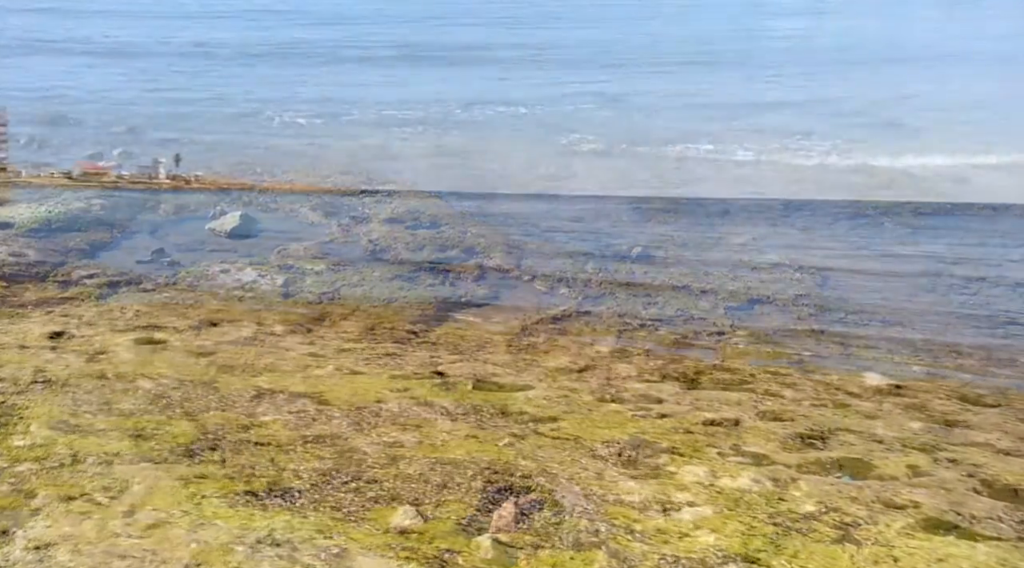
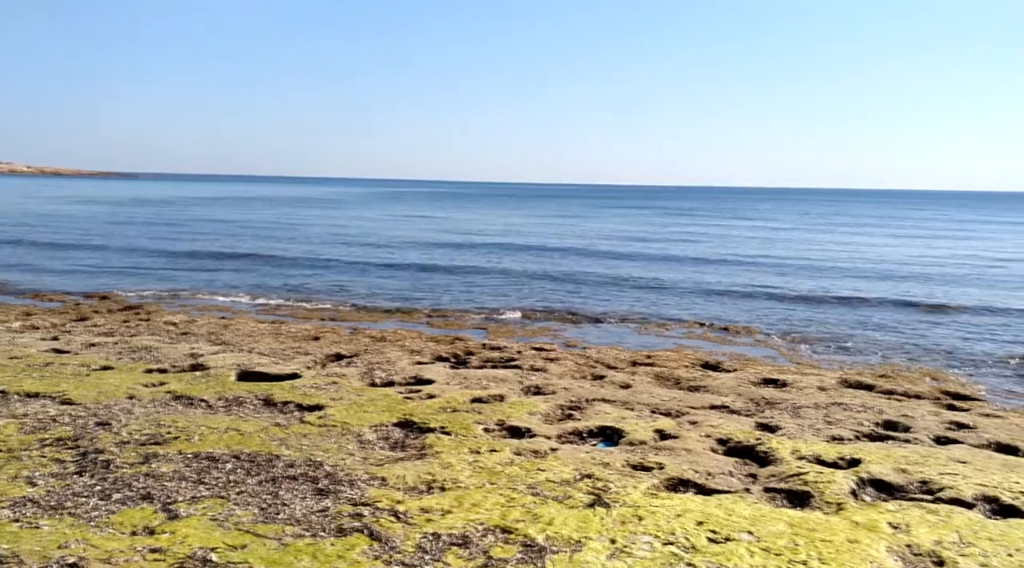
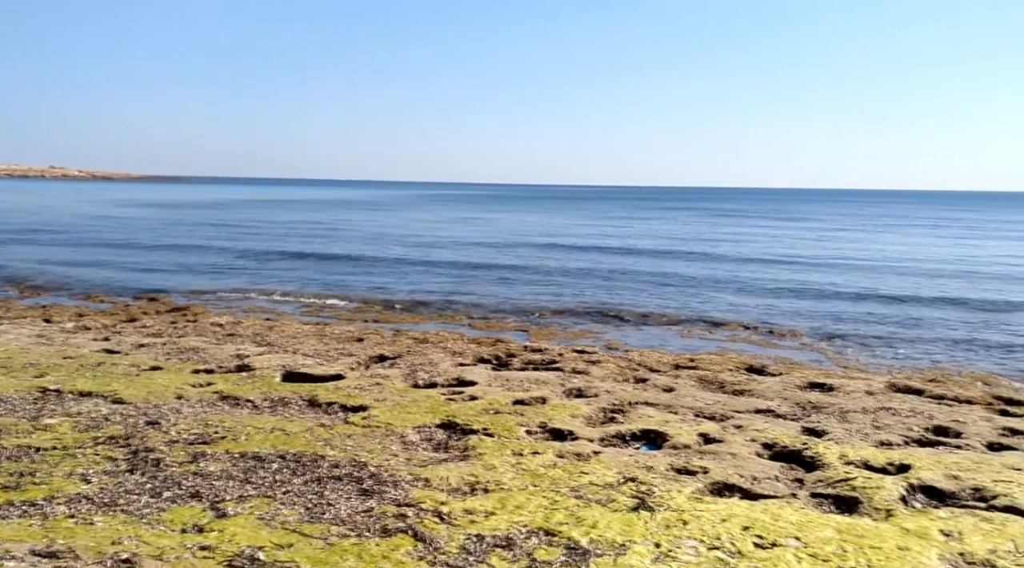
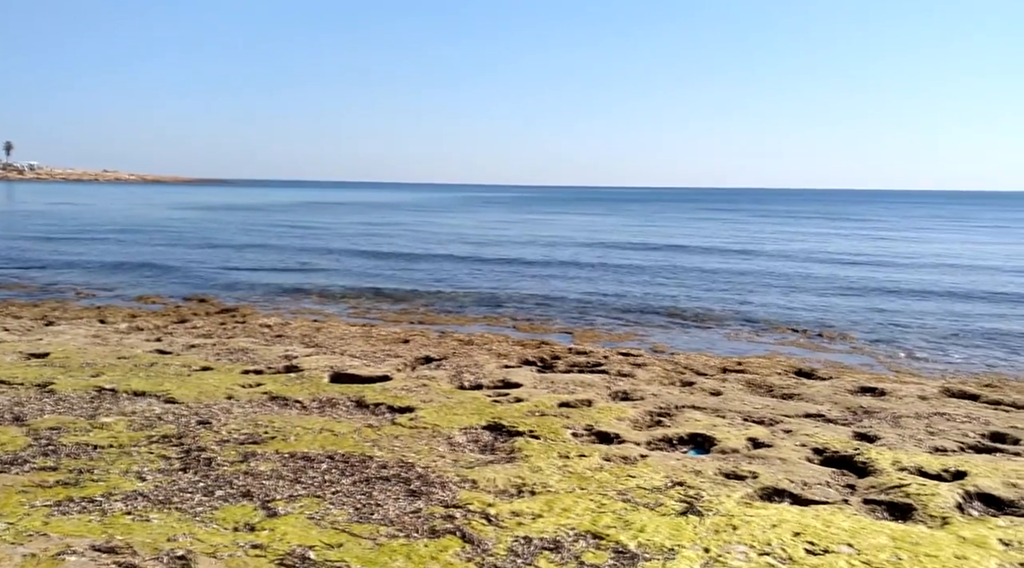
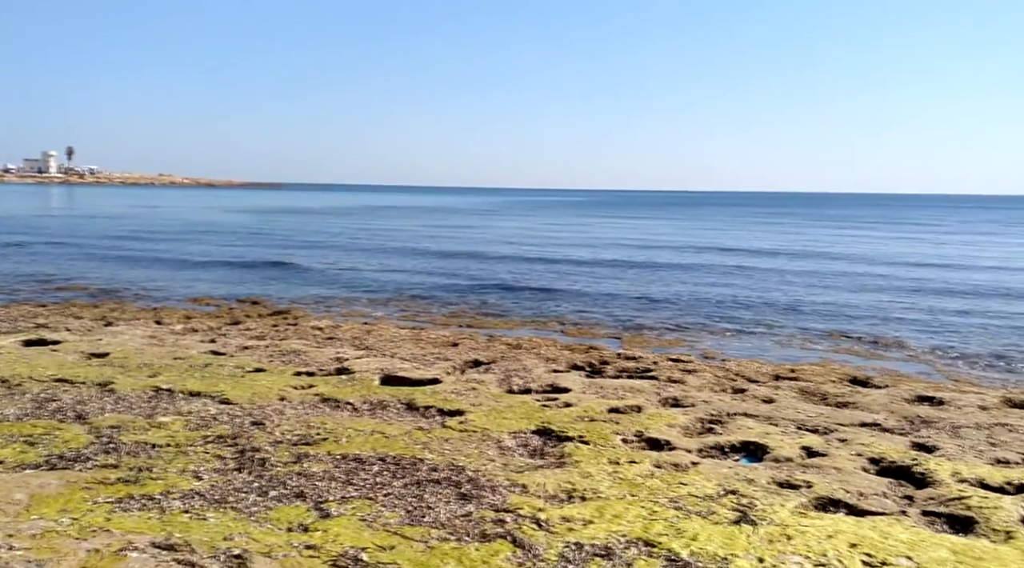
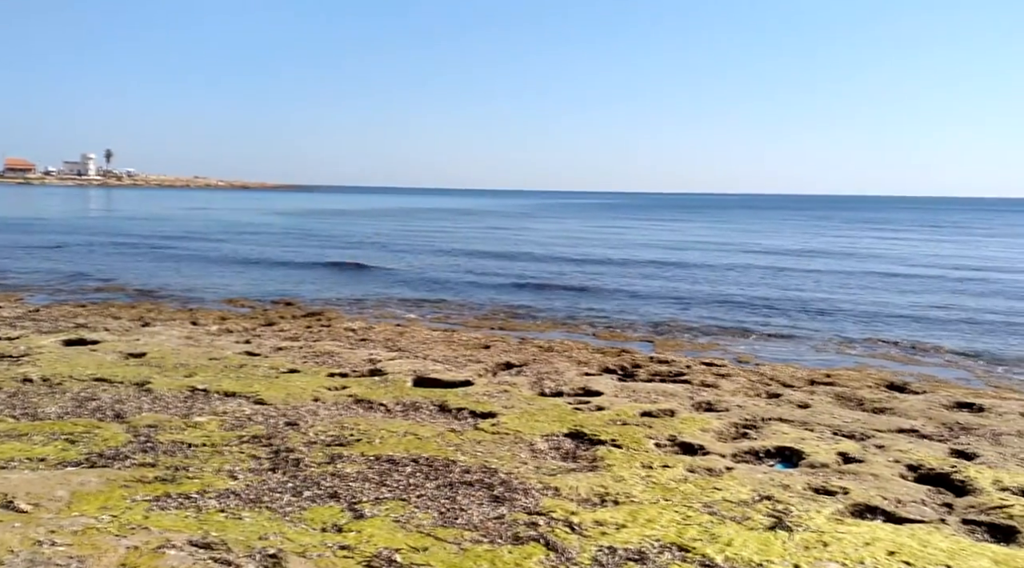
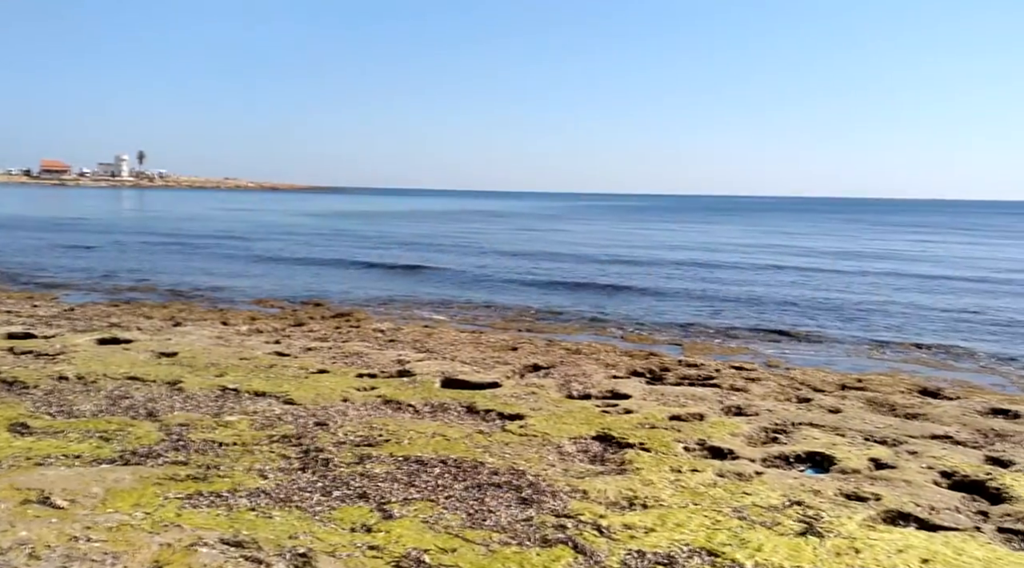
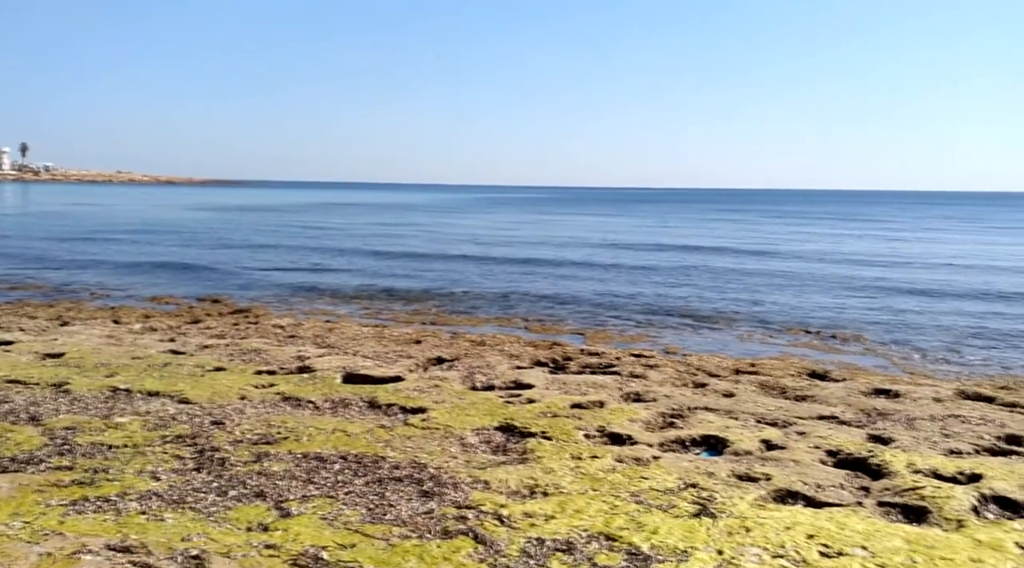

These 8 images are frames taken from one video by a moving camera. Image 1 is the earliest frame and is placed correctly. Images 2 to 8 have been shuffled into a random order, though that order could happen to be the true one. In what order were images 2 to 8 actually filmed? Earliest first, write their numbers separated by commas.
7, 6, 5, 8, 4, 3, 2
